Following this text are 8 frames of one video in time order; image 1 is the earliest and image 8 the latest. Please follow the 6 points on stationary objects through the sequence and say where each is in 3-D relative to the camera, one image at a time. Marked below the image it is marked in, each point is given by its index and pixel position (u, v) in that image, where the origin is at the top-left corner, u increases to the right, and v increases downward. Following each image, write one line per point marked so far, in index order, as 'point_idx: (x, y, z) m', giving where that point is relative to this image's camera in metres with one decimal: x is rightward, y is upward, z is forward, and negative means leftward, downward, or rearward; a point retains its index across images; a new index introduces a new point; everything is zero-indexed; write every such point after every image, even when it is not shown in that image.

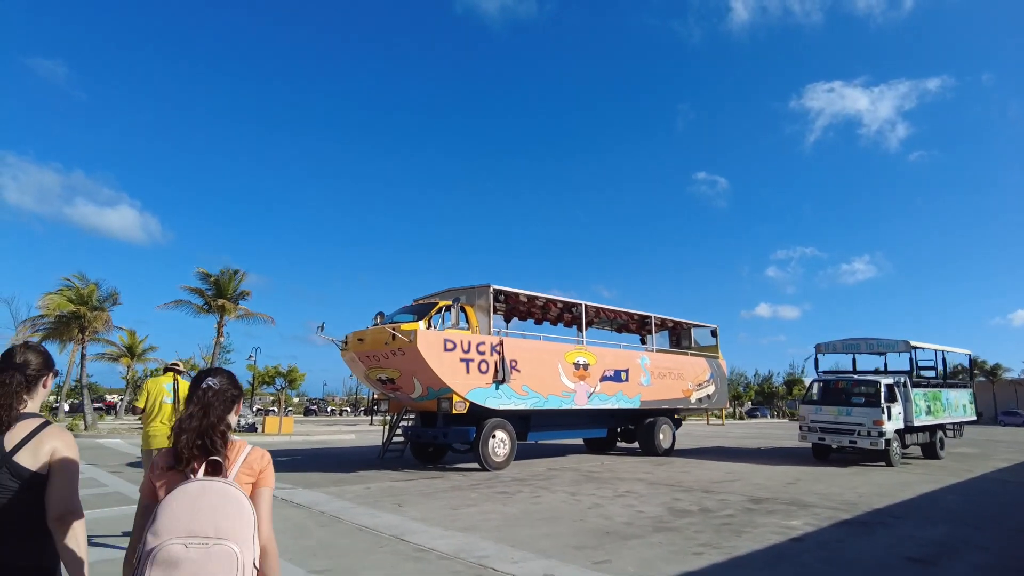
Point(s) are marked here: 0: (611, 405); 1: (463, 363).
0: (+2.4, -2.8, +15.0) m
1: (-0.9, -1.4, +11.7) m
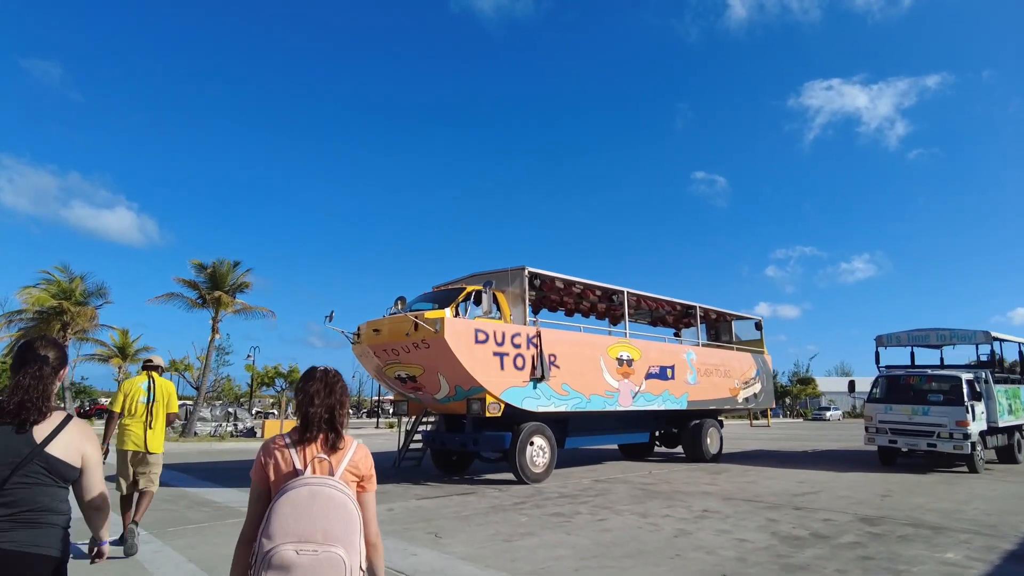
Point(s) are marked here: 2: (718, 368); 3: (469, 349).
0: (+3.0, -2.5, +13.2) m
1: (-0.3, -1.1, +10.0) m
2: (+5.0, -2.0, +15.4) m
3: (-0.7, -0.9, +9.6) m
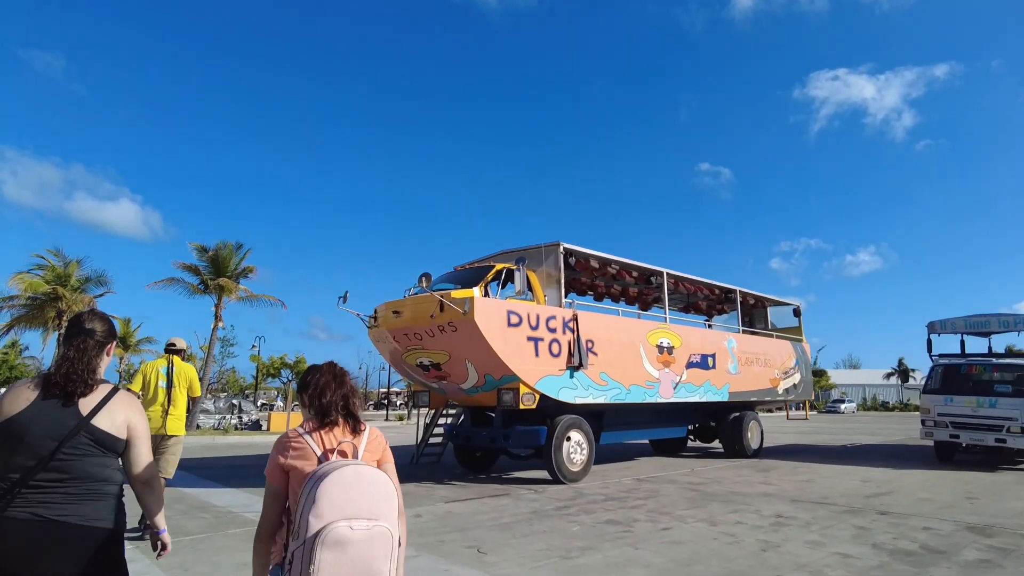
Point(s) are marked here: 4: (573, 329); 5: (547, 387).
0: (+3.6, -2.1, +12.1) m
1: (+0.3, -0.8, +8.9) m
2: (+5.5, -1.6, +14.3) m
3: (-0.2, -0.6, +8.5) m
4: (+0.9, -0.6, +9.5) m
5: (+0.5, -1.4, +9.0) m
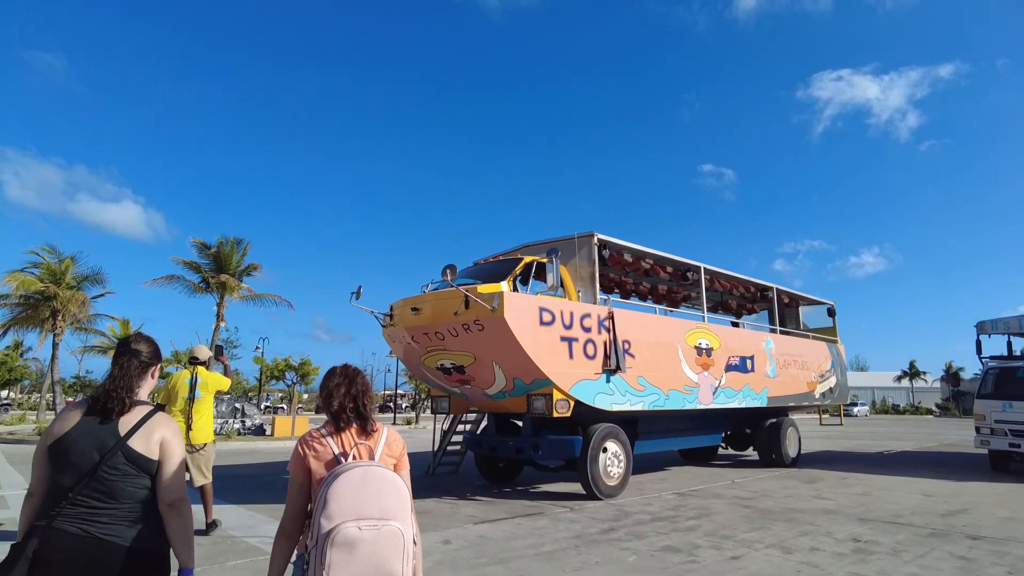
0: (+4.0, -2.0, +11.2) m
1: (+0.7, -0.7, +8.0) m
2: (+6.0, -1.5, +13.4) m
3: (+0.2, -0.5, +7.6) m
4: (+1.3, -0.5, +8.6) m
5: (+0.9, -1.3, +8.1) m
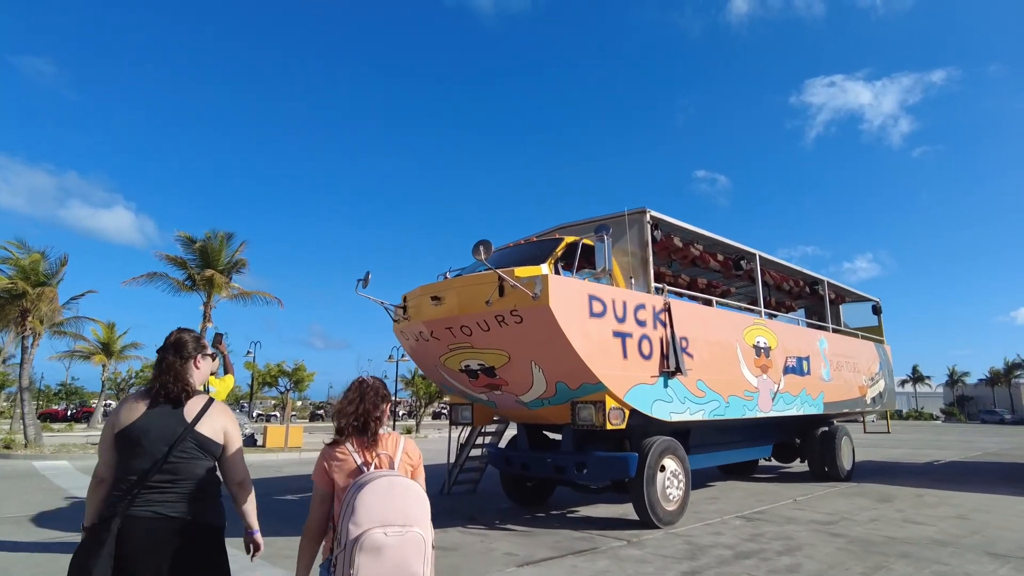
0: (+4.4, -1.9, +9.8) m
1: (+1.1, -0.5, +6.6) m
2: (+6.3, -1.4, +12.0) m
3: (+0.7, -0.4, +6.2) m
4: (+1.7, -0.4, +7.2) m
5: (+1.3, -1.2, +6.7) m
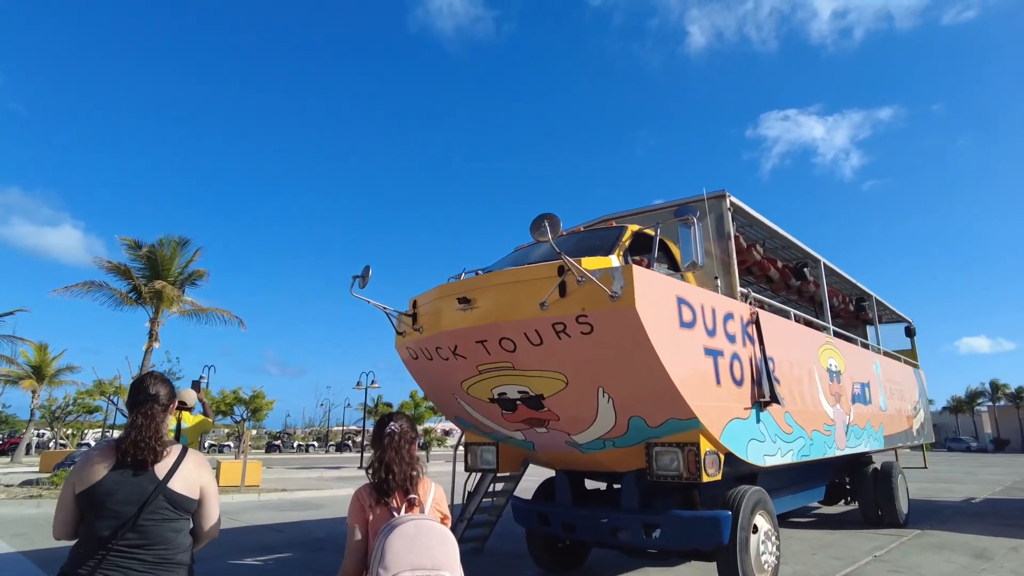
0: (+4.6, -2.1, +8.3) m
1: (+1.5, -0.6, +4.9) m
2: (+6.4, -1.6, +10.6) m
3: (+1.1, -0.3, +4.5) m
4: (+2.1, -0.4, +5.6) m
5: (+1.8, -1.2, +5.0) m
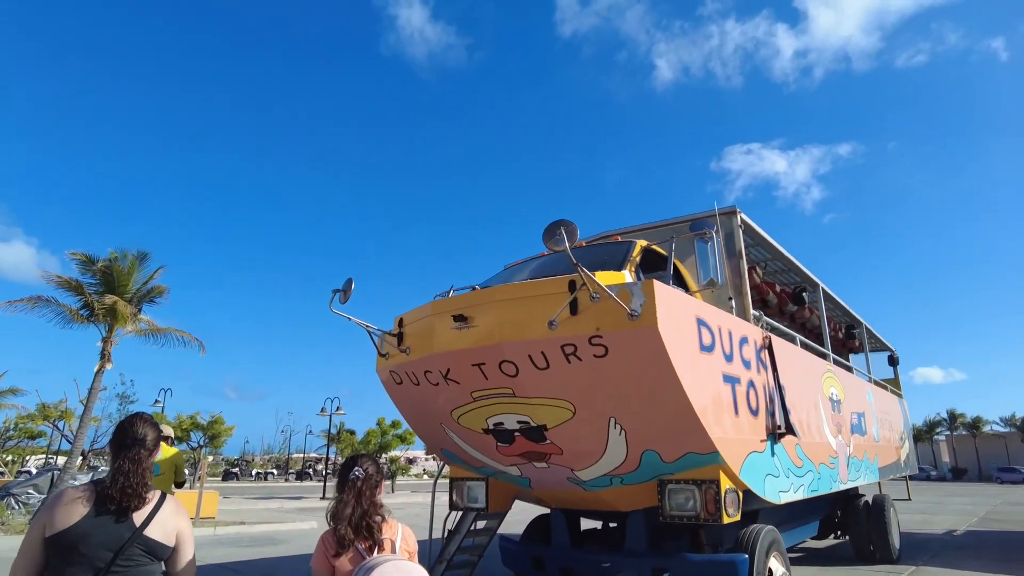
0: (+4.4, -2.4, +8.0) m
1: (+1.5, -0.7, +4.5) m
2: (+6.1, -2.1, +10.3) m
3: (+1.2, -0.5, +4.1) m
4: (+2.1, -0.6, +5.2) m
5: (+1.7, -1.3, +4.6) m
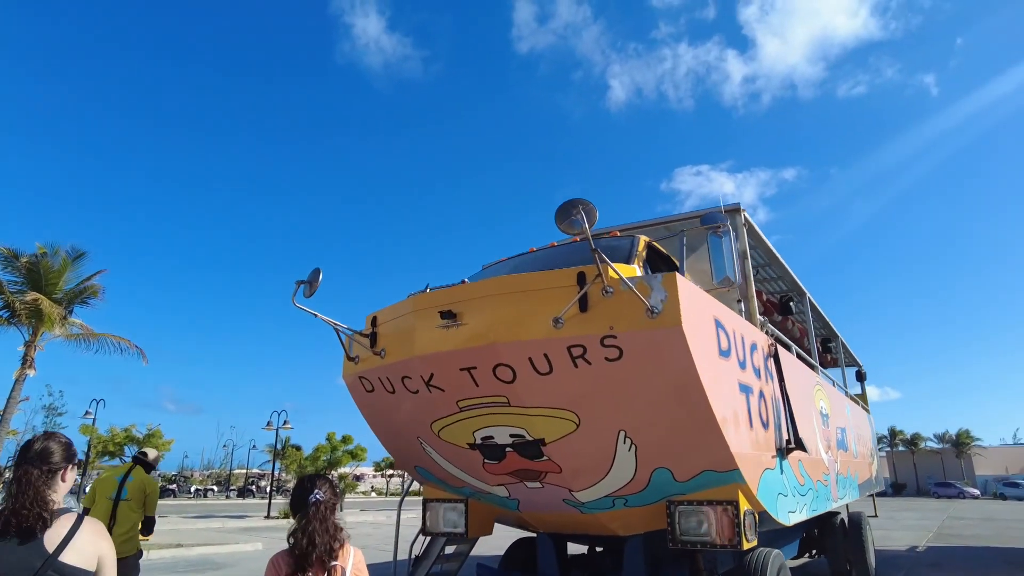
0: (+4.0, -2.5, +7.7) m
1: (+1.5, -0.7, +4.0) m
2: (+5.6, -2.3, +10.2) m
3: (+1.1, -0.4, +3.6) m
4: (+2.0, -0.6, +4.8) m
5: (+1.7, -1.3, +4.1) m
